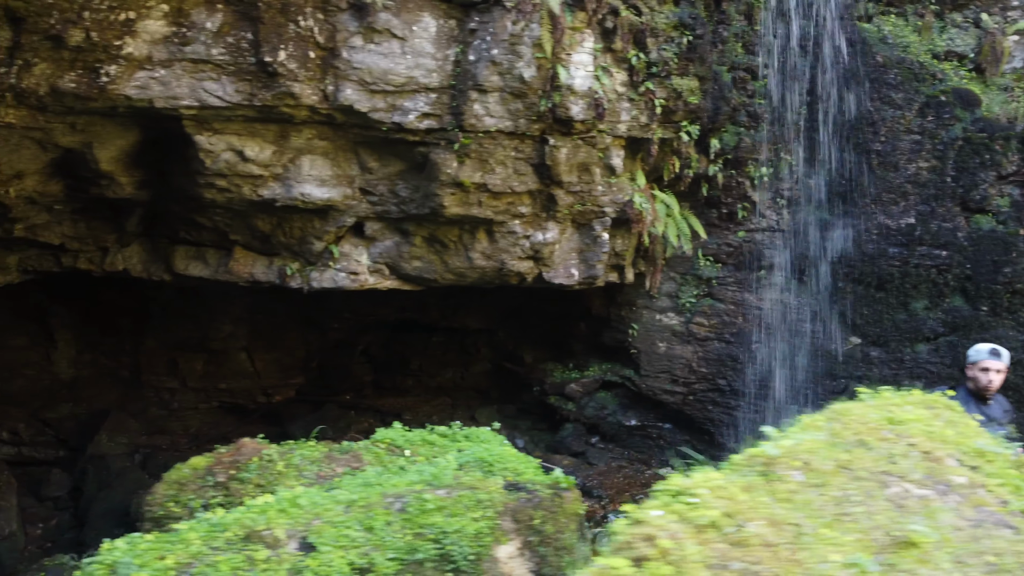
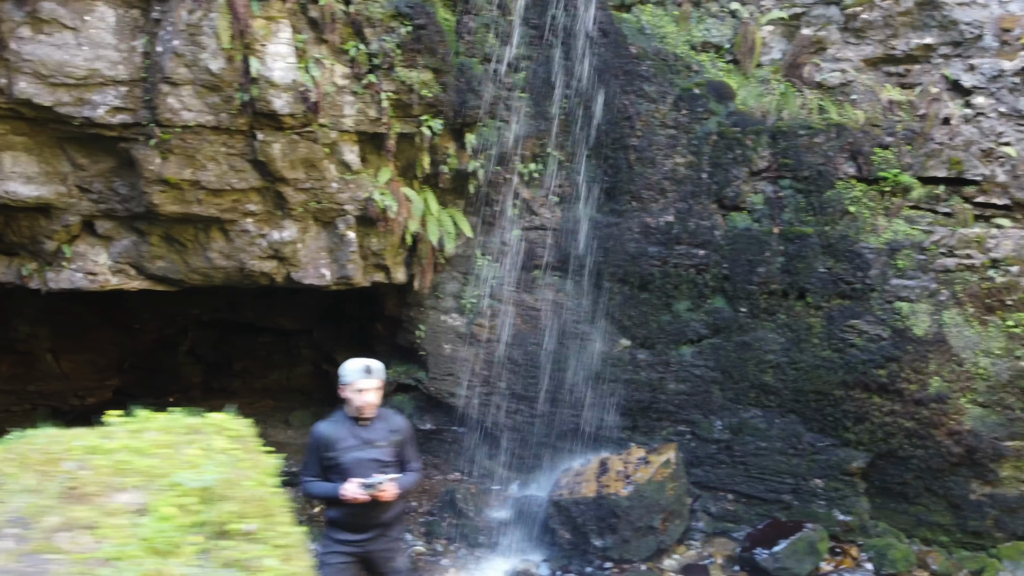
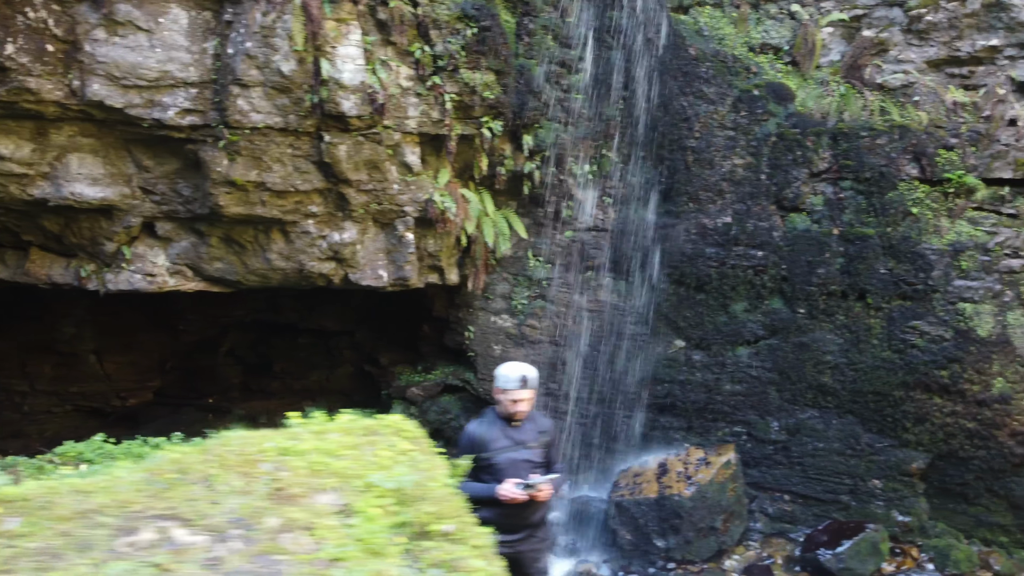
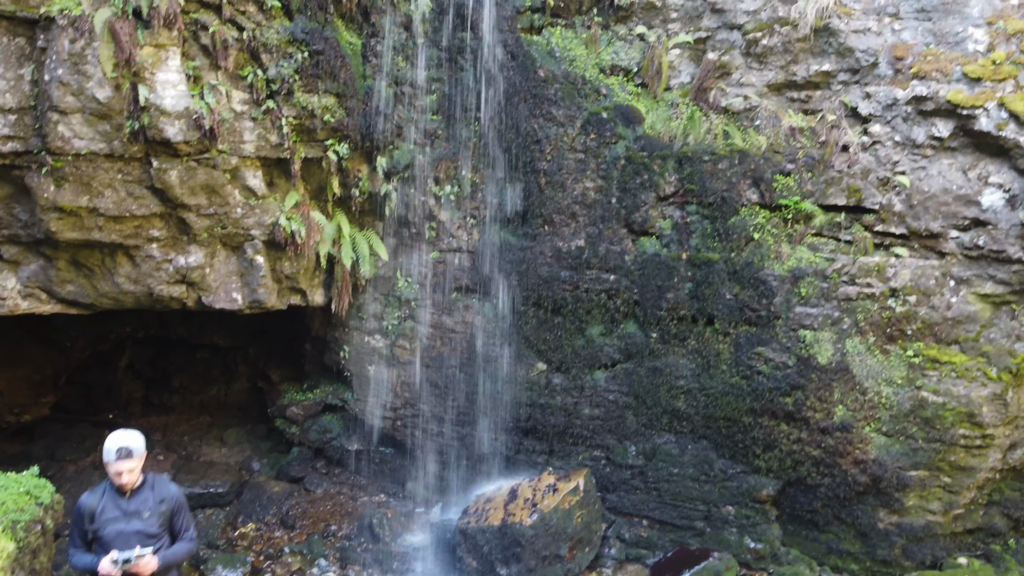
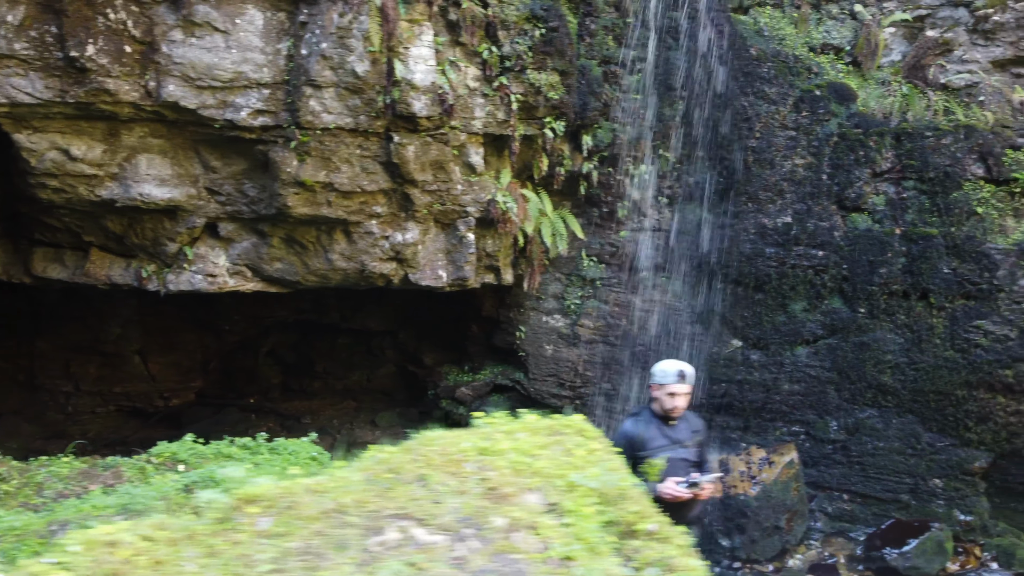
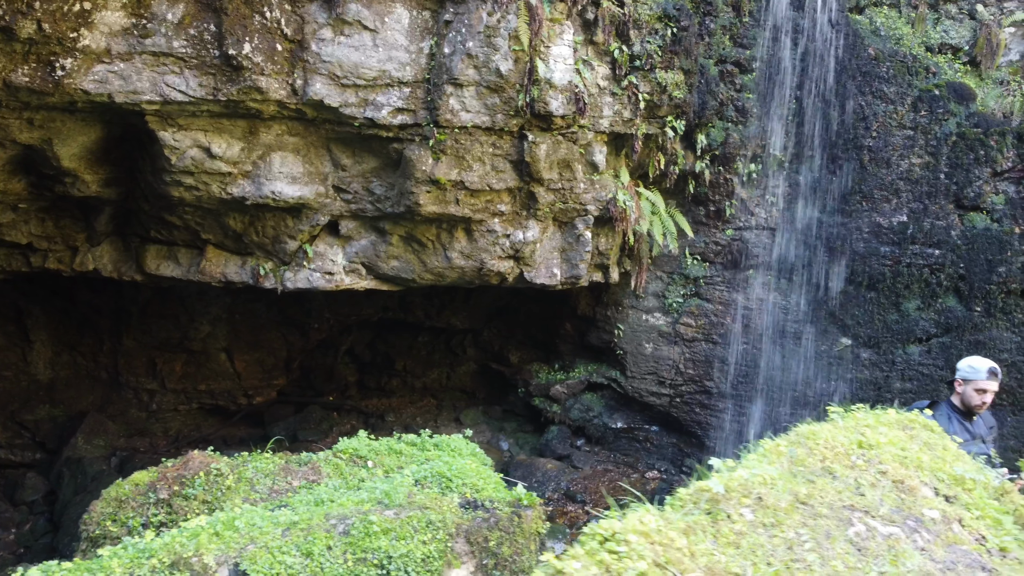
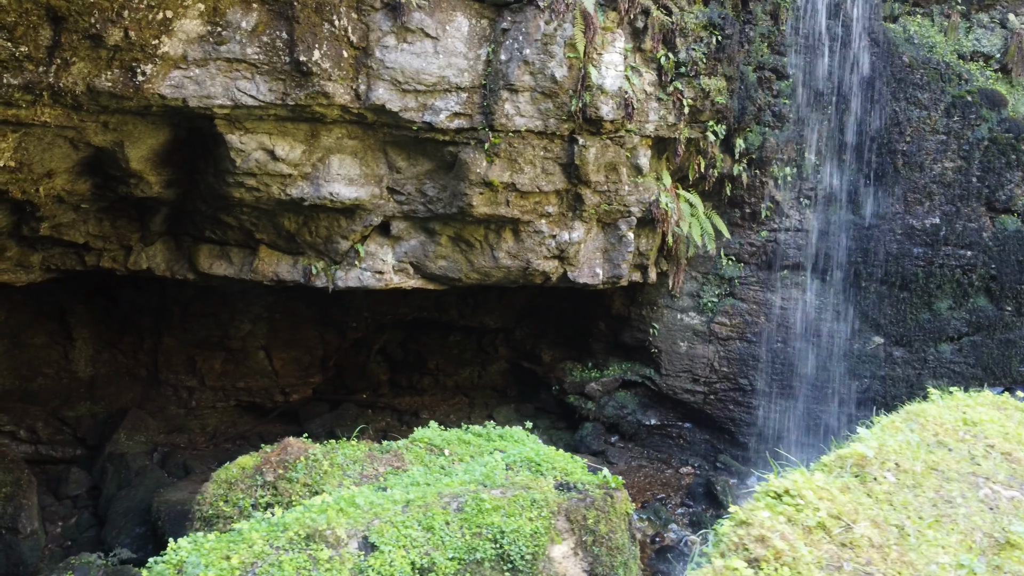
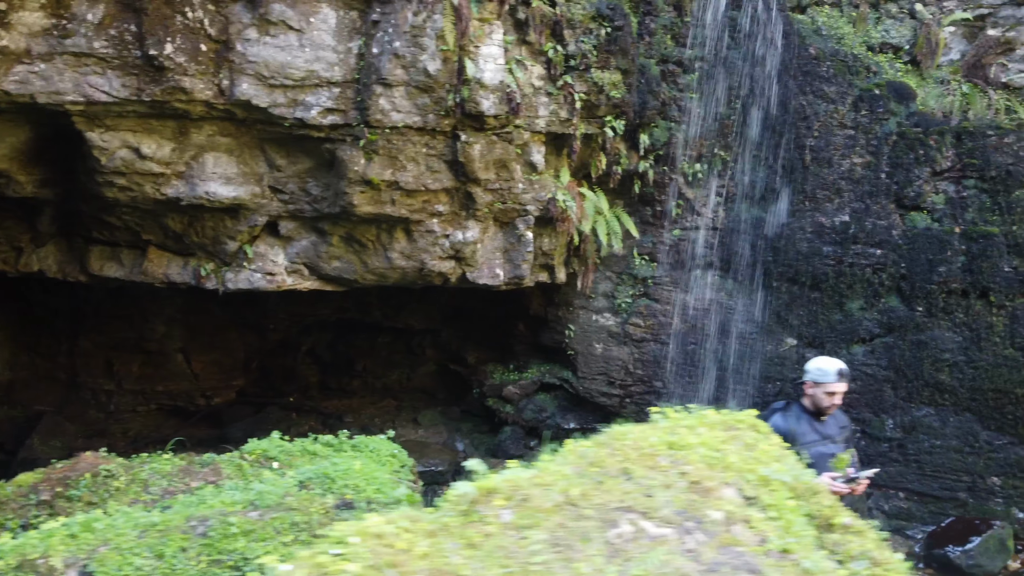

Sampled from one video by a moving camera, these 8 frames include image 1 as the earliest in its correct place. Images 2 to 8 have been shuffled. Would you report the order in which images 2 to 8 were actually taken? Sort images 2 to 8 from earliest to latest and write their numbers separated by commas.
7, 6, 8, 5, 3, 2, 4
